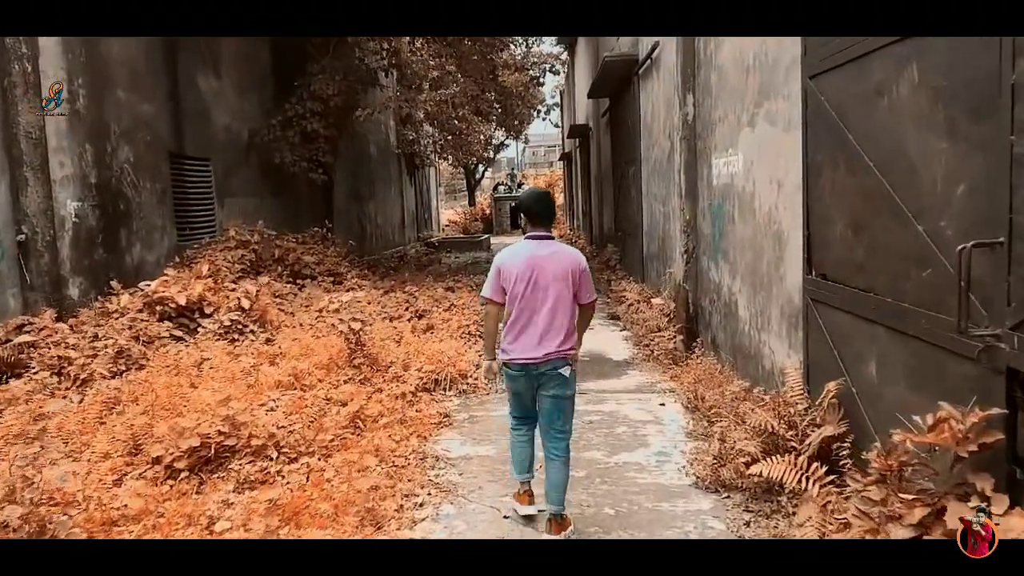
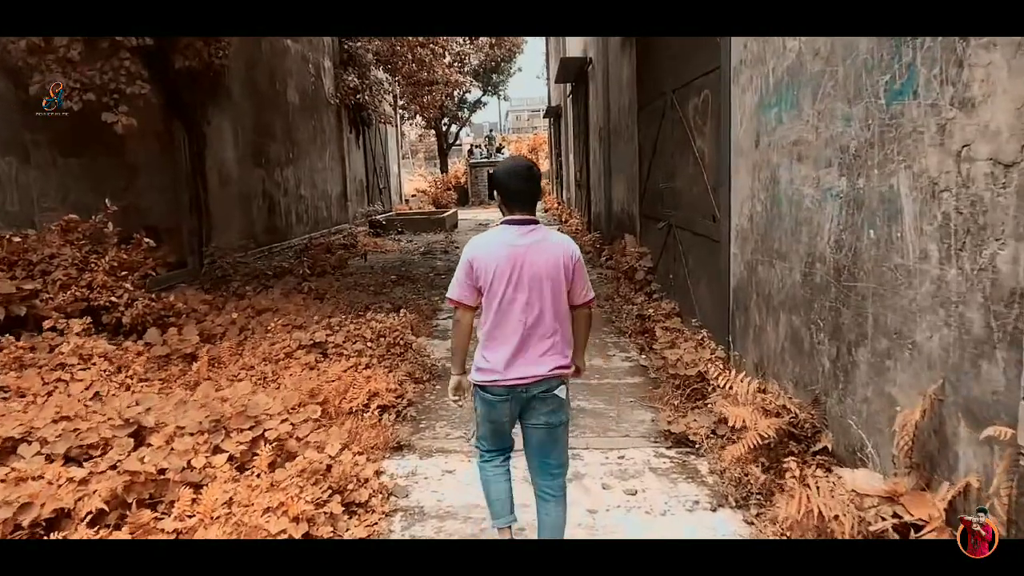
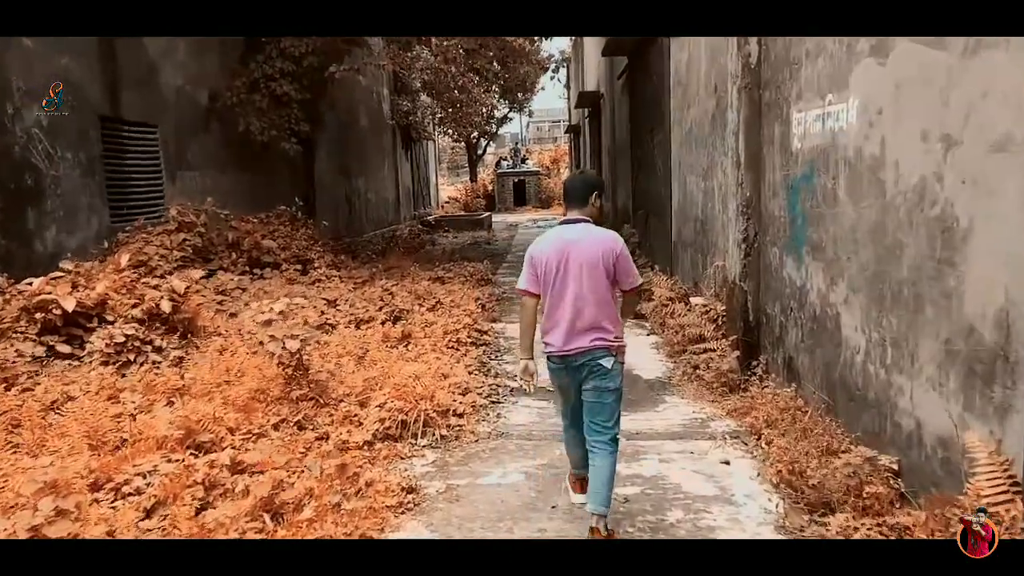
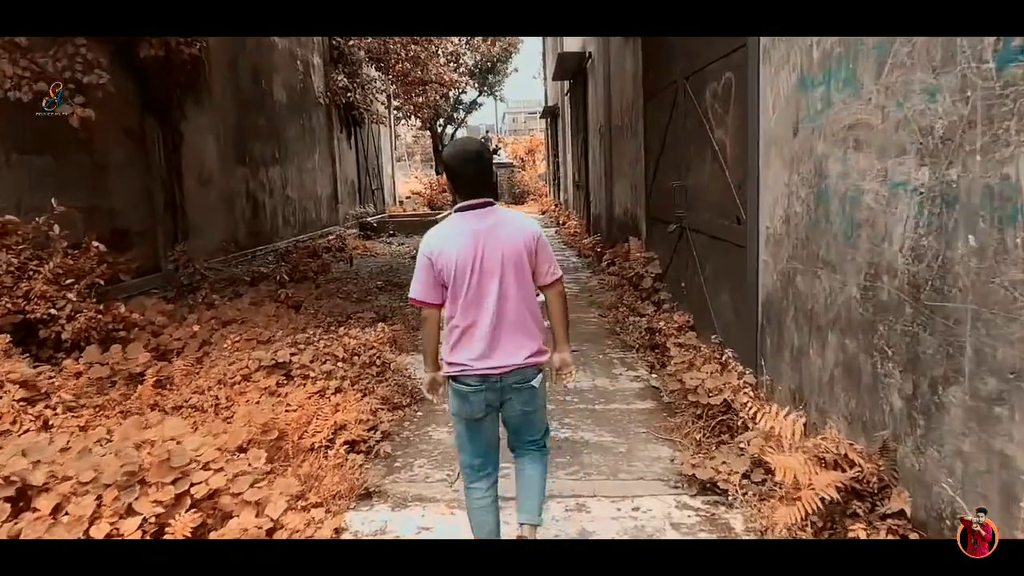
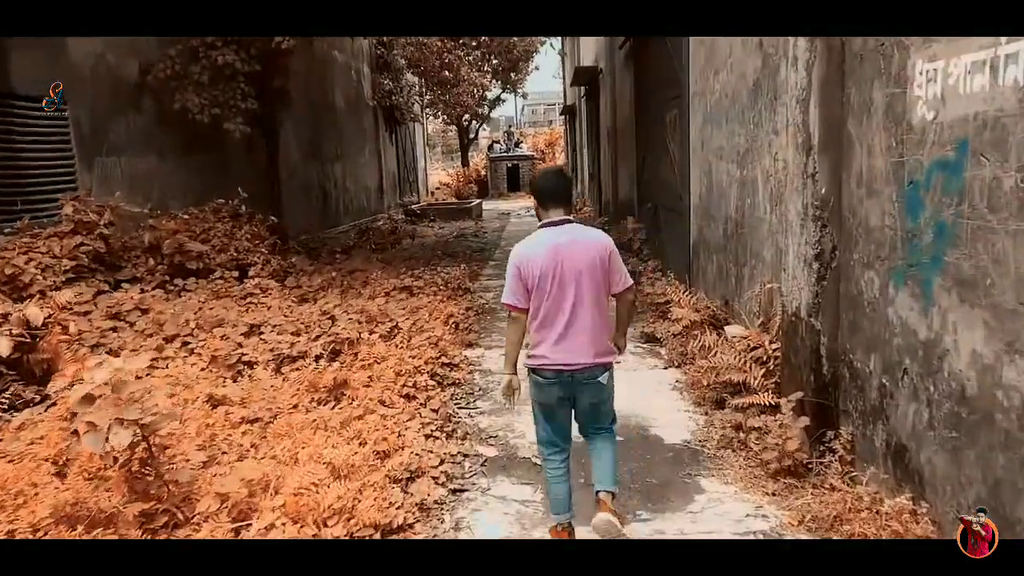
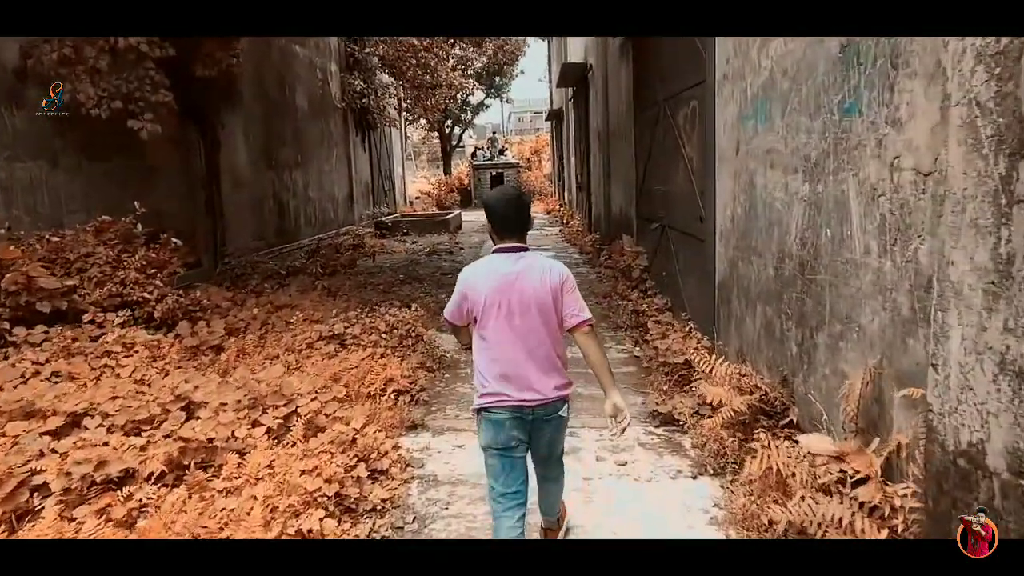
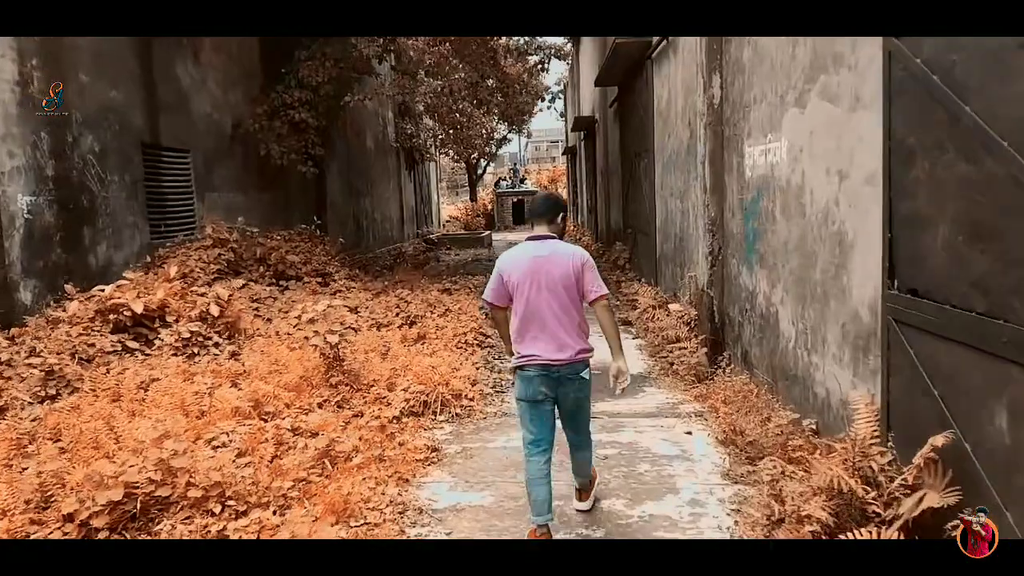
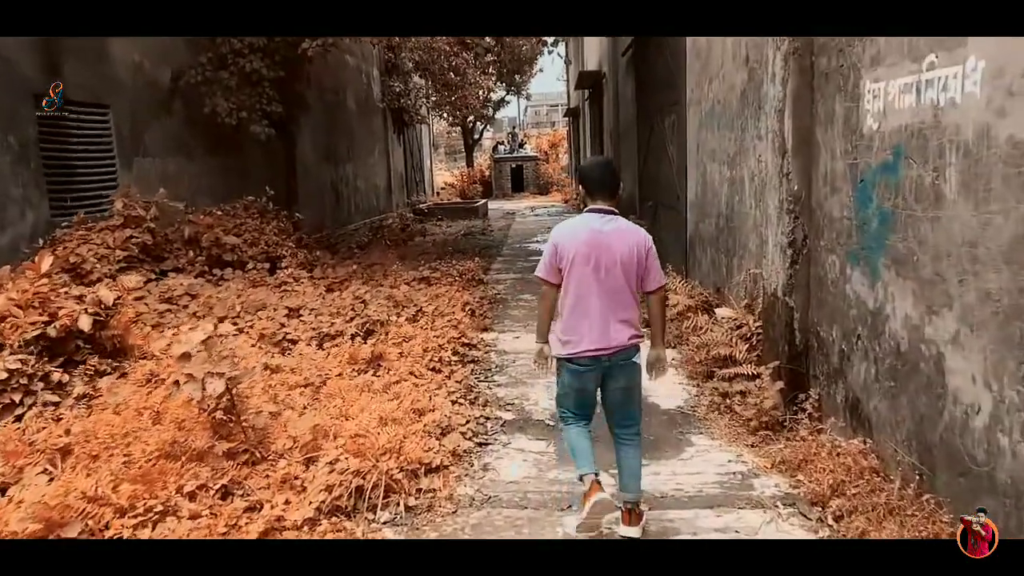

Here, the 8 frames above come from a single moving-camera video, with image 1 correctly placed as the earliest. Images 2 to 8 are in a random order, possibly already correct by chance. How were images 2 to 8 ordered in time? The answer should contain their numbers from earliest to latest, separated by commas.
7, 3, 8, 5, 6, 2, 4
